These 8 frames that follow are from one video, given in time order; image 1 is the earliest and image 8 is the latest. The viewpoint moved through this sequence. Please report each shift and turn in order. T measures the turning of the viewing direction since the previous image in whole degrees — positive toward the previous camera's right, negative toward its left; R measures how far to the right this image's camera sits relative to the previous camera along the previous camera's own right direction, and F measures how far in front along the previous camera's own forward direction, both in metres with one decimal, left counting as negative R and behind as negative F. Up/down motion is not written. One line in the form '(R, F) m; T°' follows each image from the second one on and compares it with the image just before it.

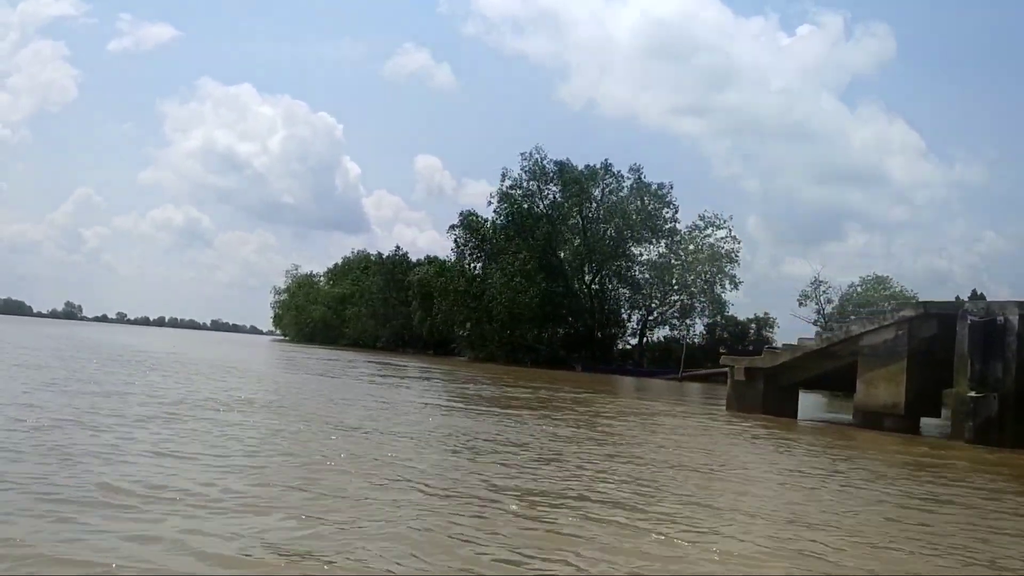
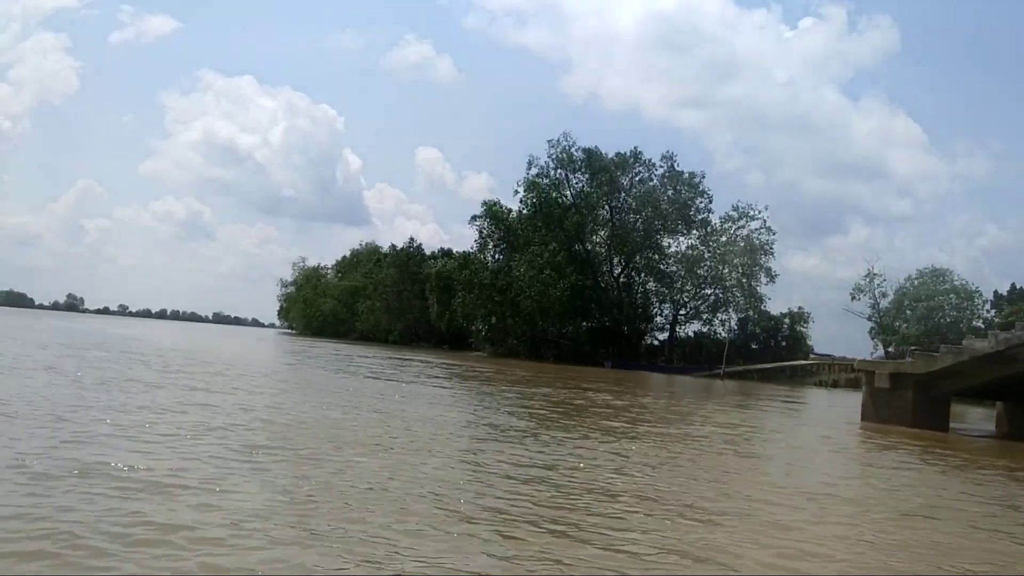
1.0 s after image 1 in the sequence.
(-1.1, +1.5) m; 0°
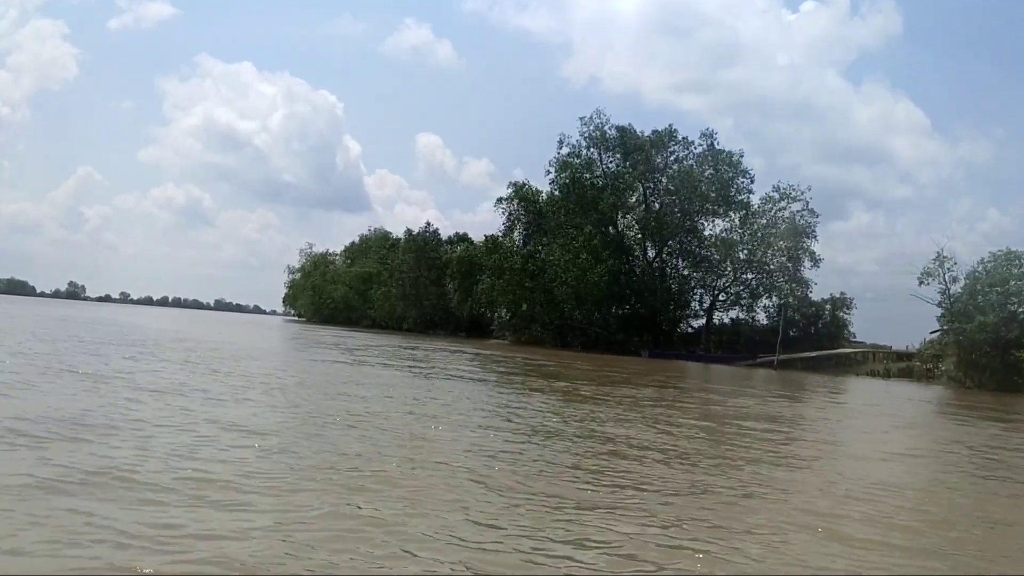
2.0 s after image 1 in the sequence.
(-1.3, +1.7) m; 0°
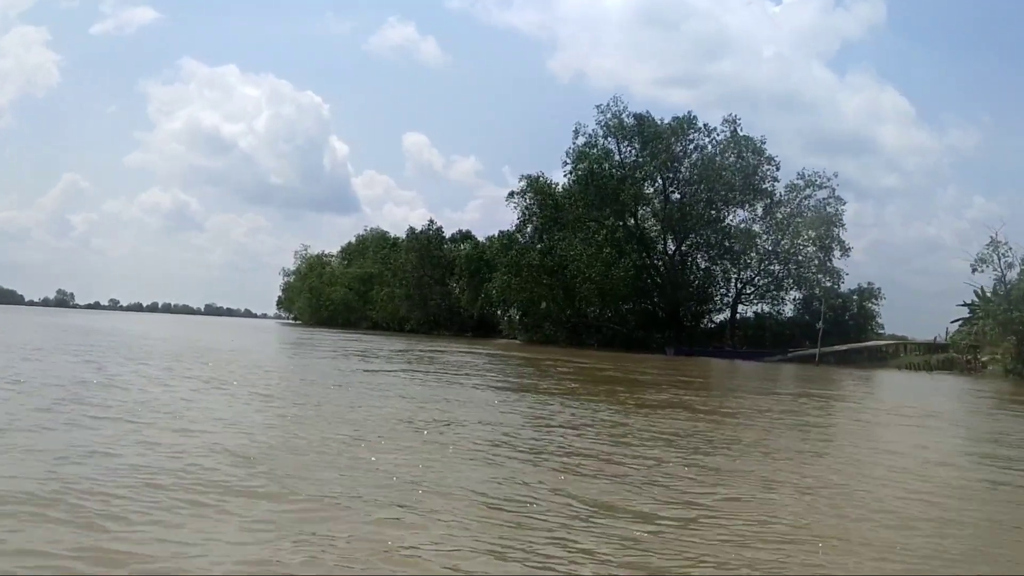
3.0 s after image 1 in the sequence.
(-1.1, +1.6) m; +1°
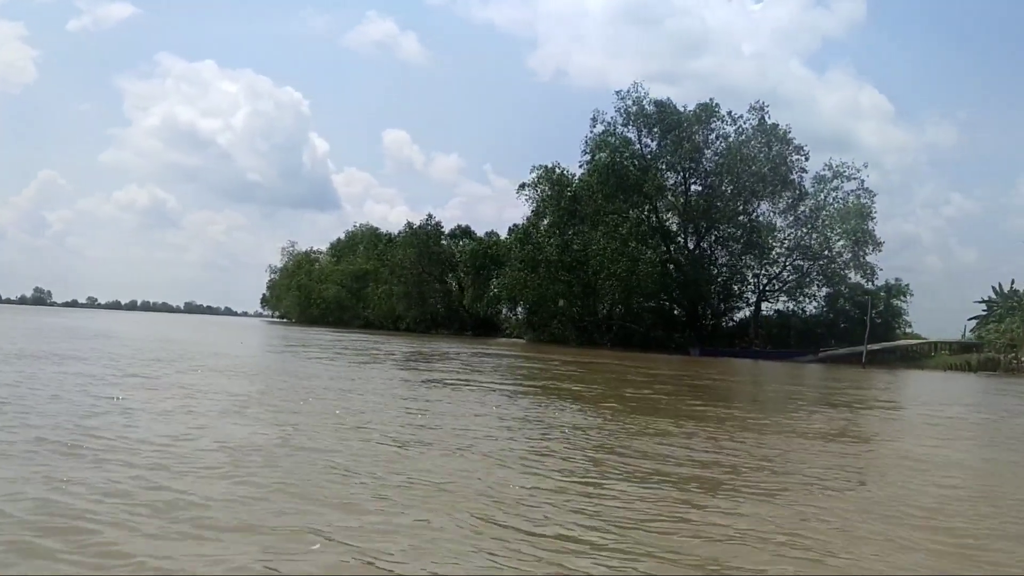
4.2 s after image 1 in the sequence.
(-1.3, +1.9) m; +1°
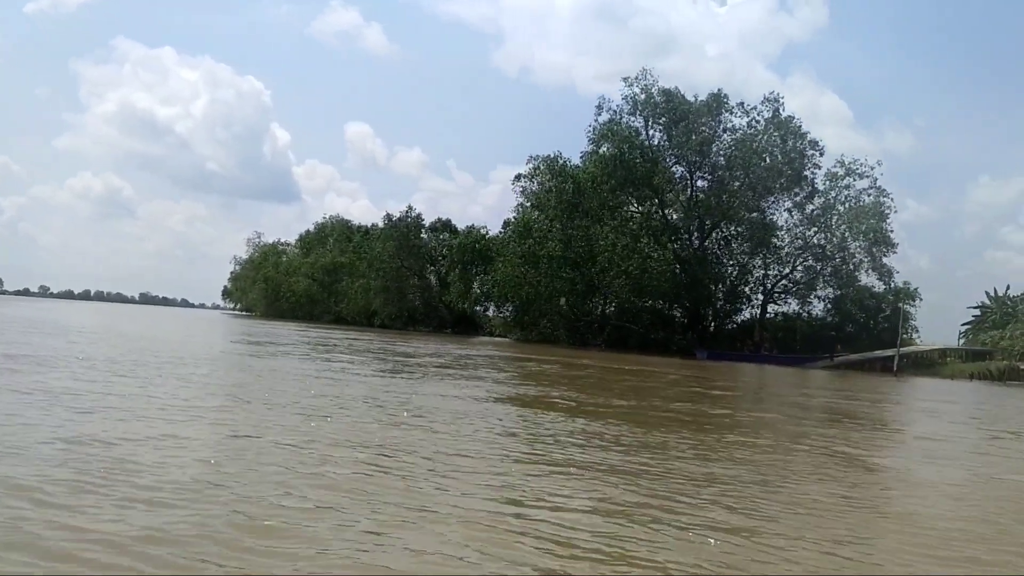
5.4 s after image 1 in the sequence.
(-1.3, +2.1) m; +3°
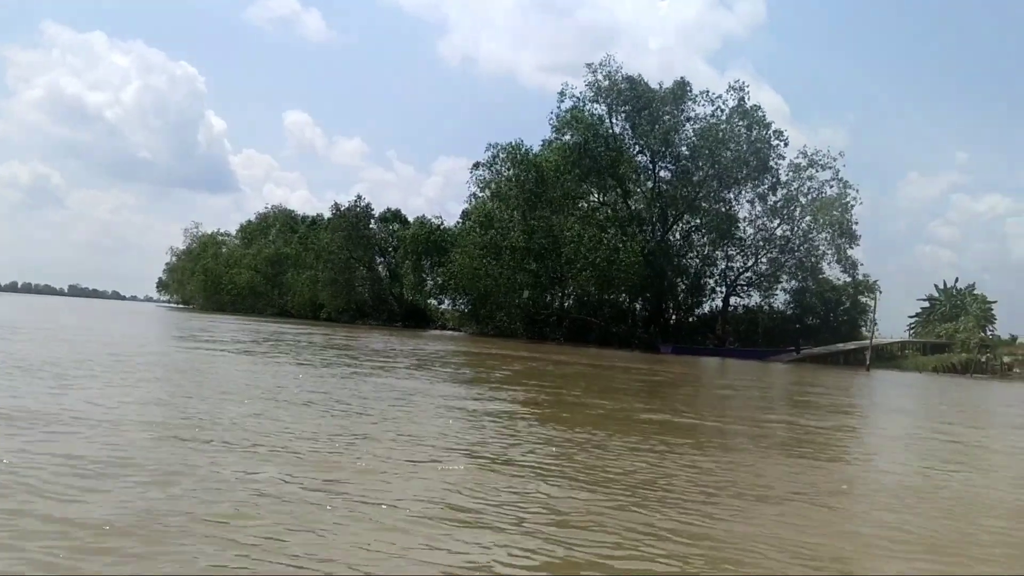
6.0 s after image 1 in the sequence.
(-0.6, +1.2) m; +4°
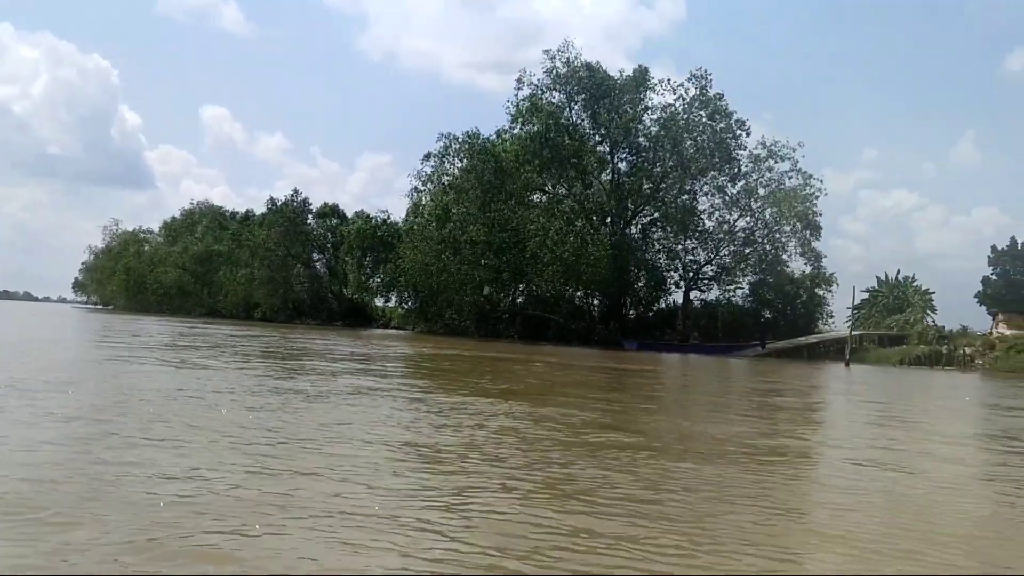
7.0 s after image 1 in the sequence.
(-0.9, +1.4) m; +5°
